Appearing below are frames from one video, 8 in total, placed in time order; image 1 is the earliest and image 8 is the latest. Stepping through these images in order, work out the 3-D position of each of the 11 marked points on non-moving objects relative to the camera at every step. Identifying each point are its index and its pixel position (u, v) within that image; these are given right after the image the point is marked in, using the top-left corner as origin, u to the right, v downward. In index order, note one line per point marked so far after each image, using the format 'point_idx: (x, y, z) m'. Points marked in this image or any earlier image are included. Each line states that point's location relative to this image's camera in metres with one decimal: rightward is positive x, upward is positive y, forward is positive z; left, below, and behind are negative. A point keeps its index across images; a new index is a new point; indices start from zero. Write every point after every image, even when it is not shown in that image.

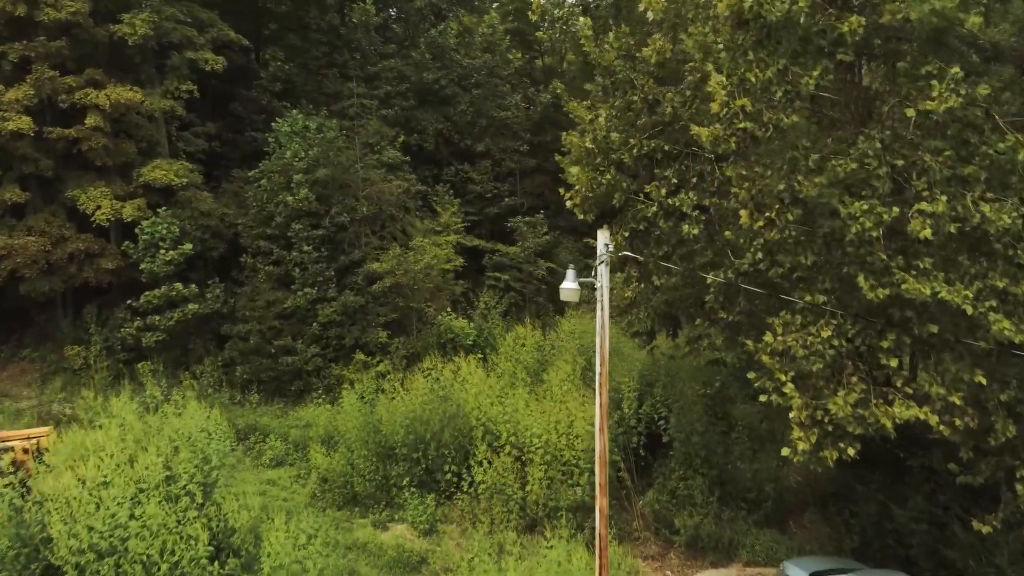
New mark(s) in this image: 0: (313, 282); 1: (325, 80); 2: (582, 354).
0: (-2.7, +0.1, +10.4) m
1: (-3.2, +3.5, +13.2) m
2: (+0.8, -0.8, +8.5) m
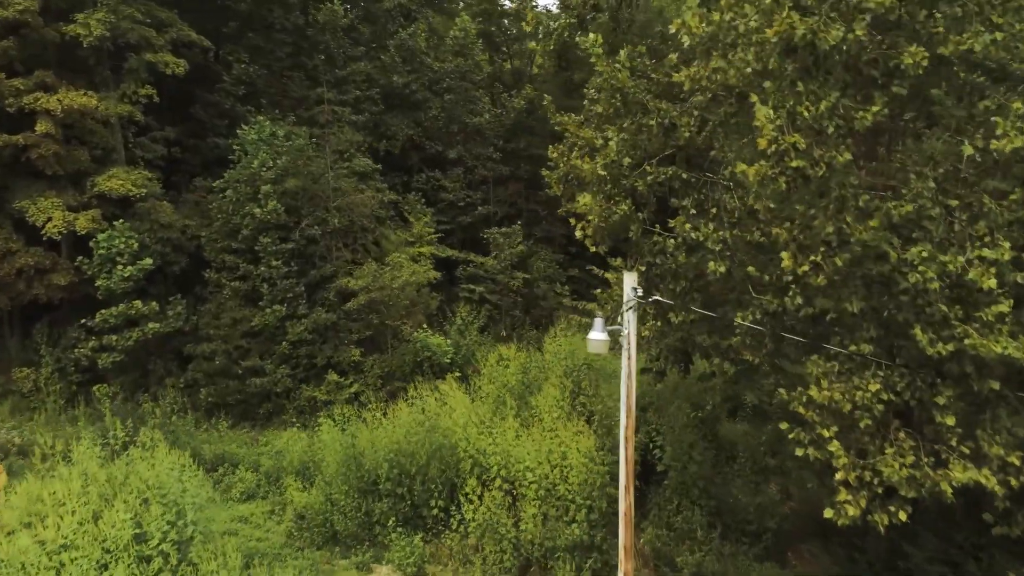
0: (-2.9, -0.1, +9.9) m
1: (-3.6, +3.3, +12.6) m
2: (+0.6, -1.0, +8.2) m
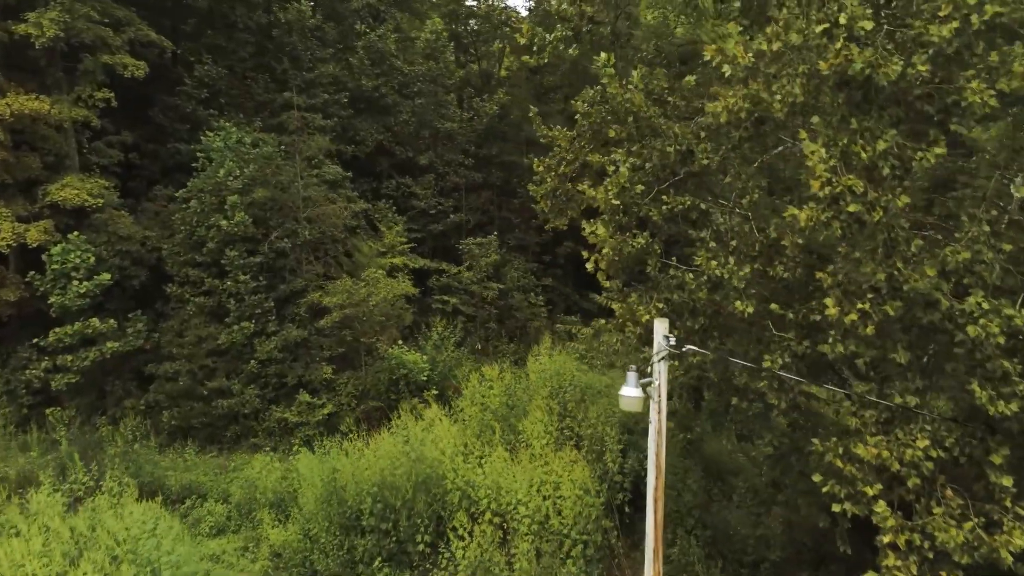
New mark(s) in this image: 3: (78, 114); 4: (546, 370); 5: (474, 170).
0: (-3.2, -0.3, +9.4) m
1: (-4.0, +3.1, +12.1) m
2: (+0.5, -1.2, +7.9) m
3: (-5.0, +2.0, +9.0) m
4: (+0.4, -0.9, +8.6) m
5: (-0.7, +2.2, +14.3) m
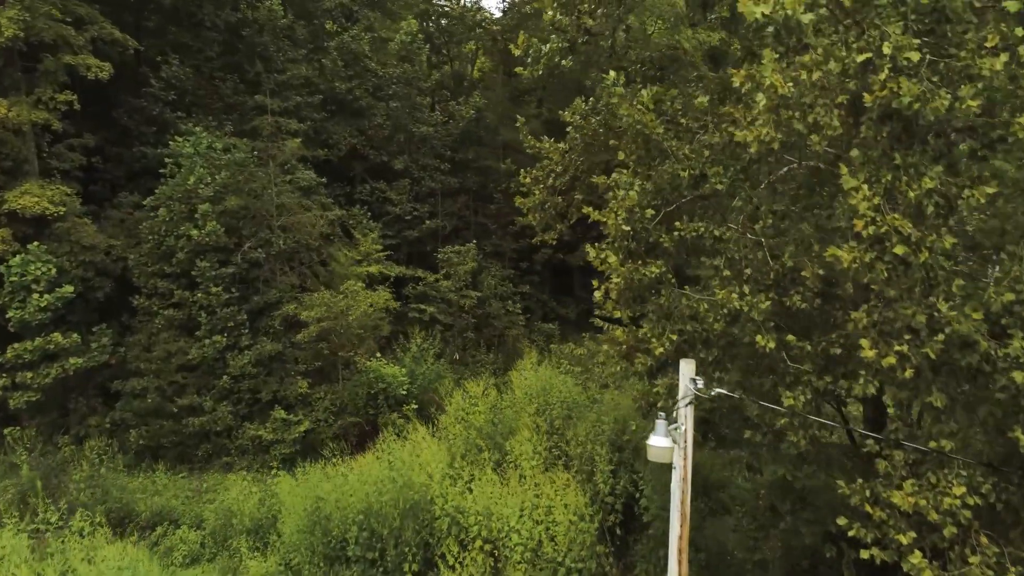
0: (-3.4, -0.5, +9.0) m
1: (-4.3, +3.0, +11.7) m
2: (+0.3, -1.3, +7.7) m
3: (-5.2, +1.9, +8.5) m
4: (+0.2, -1.1, +8.4) m
5: (-1.1, +2.0, +14.1) m
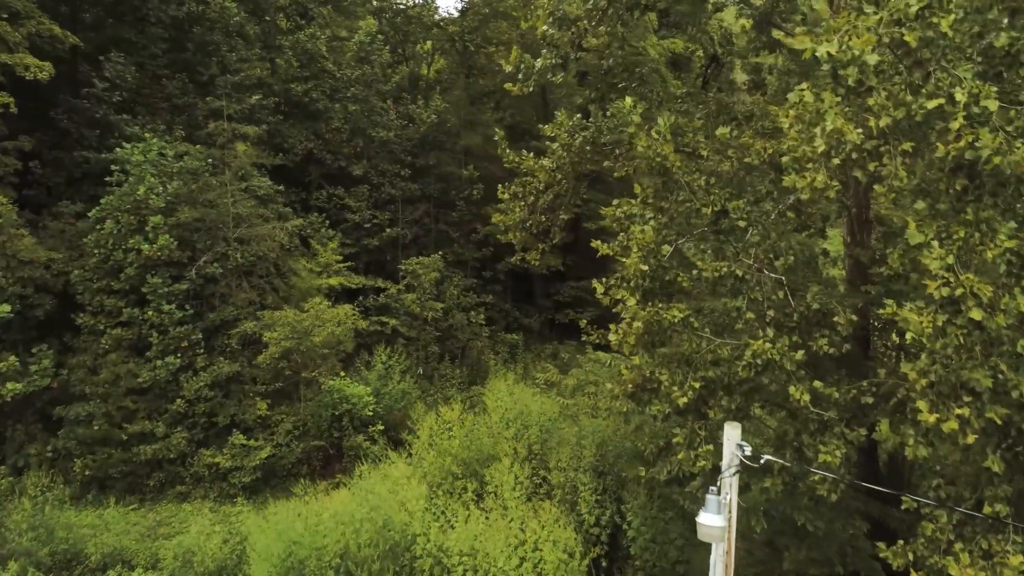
0: (-3.7, -0.6, +8.5) m
1: (-4.8, +2.8, +11.0) m
2: (+0.1, -1.5, +7.4) m
3: (-5.4, +1.7, +7.8) m
4: (0.0, -1.3, +8.1) m
5: (-1.8, +1.9, +13.7) m
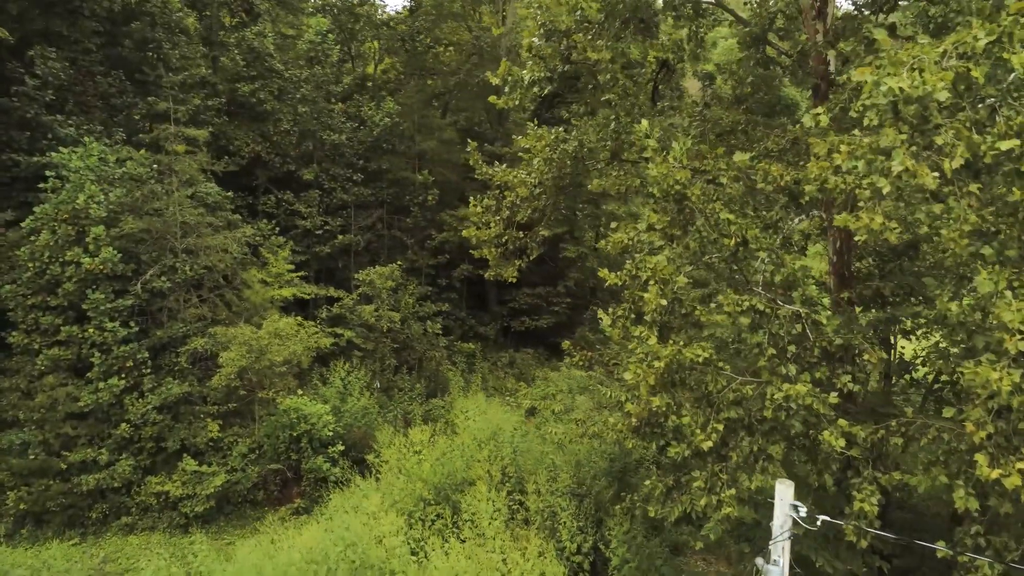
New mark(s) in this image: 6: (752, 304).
0: (-4.0, -0.8, +7.9) m
1: (-5.3, +2.6, +10.4) m
2: (-0.1, -1.7, +7.2) m
3: (-5.7, +1.5, +7.1) m
4: (-0.3, -1.4, +7.9) m
5: (-2.5, +1.7, +13.2) m
6: (+1.1, -0.1, +3.7) m
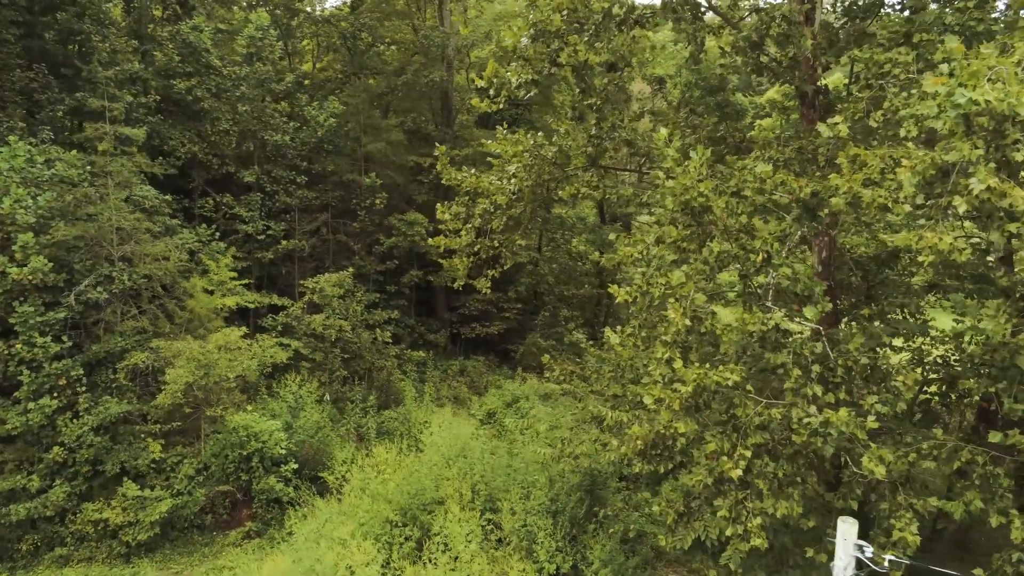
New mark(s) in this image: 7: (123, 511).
0: (-4.3, -0.9, +7.2) m
1: (-5.8, +2.5, +9.6) m
2: (-0.4, -1.8, +6.9) m
3: (-5.9, +1.4, +6.3) m
4: (-0.7, -1.5, +7.5) m
5: (-3.3, +1.6, +12.7) m
6: (+1.2, -0.2, +3.5) m
7: (-3.6, -2.1, +7.3) m
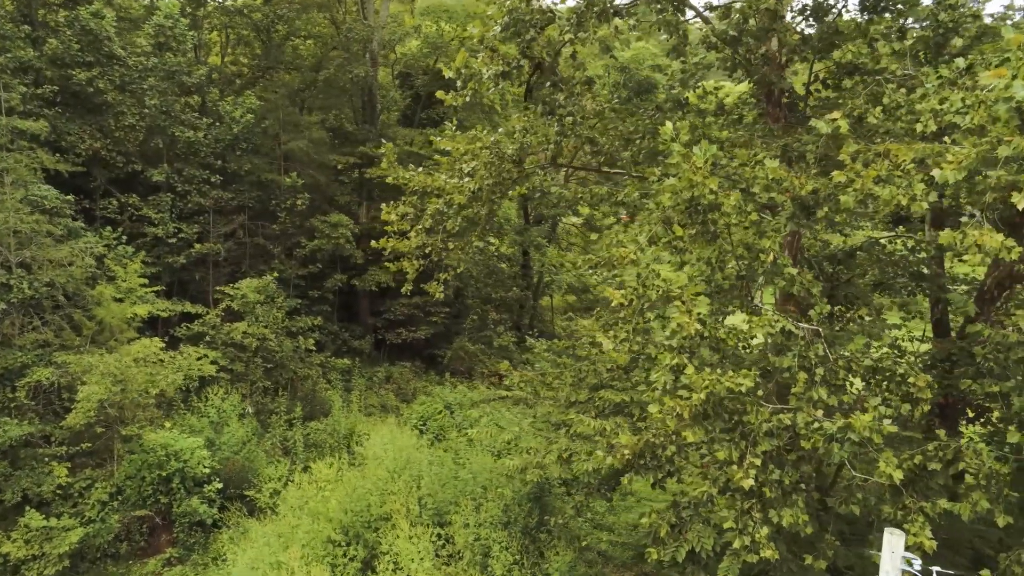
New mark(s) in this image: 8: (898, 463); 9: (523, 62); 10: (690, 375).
0: (-4.7, -1.0, +6.4) m
1: (-6.6, +2.4, +8.6) m
2: (-0.8, -1.8, +6.5) m
3: (-6.3, +1.3, +5.3) m
4: (-1.1, -1.6, +7.2) m
5: (-4.5, +1.5, +11.9) m
6: (+1.1, -0.2, +3.4) m
7: (-4.0, -2.2, +6.5) m
8: (+1.6, -0.7, +3.2) m
9: (+0.1, +1.3, +4.7) m
10: (+0.7, -0.3, +3.2) m
